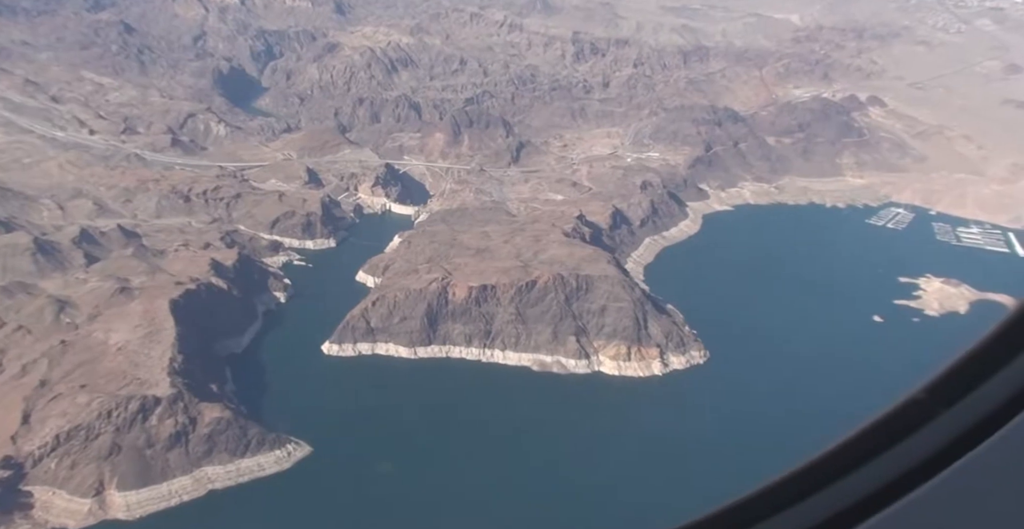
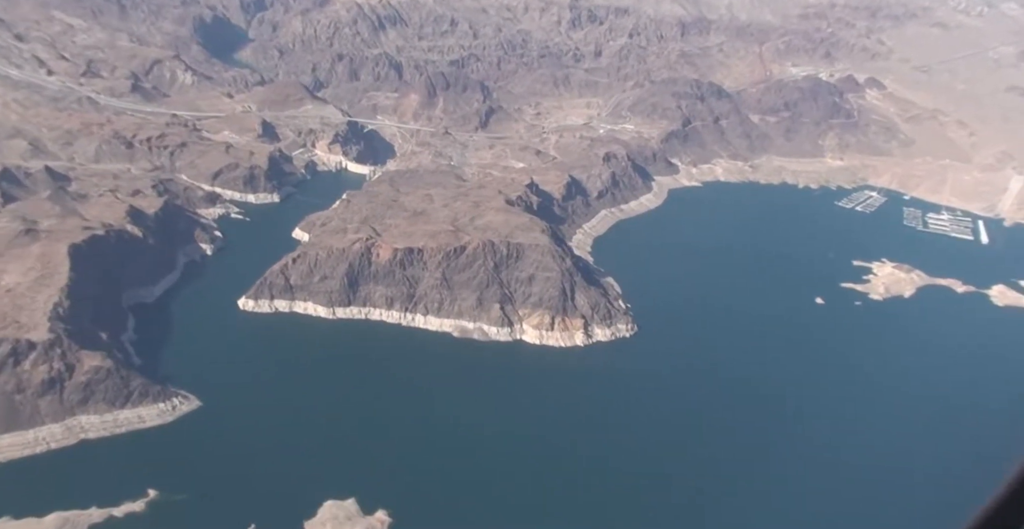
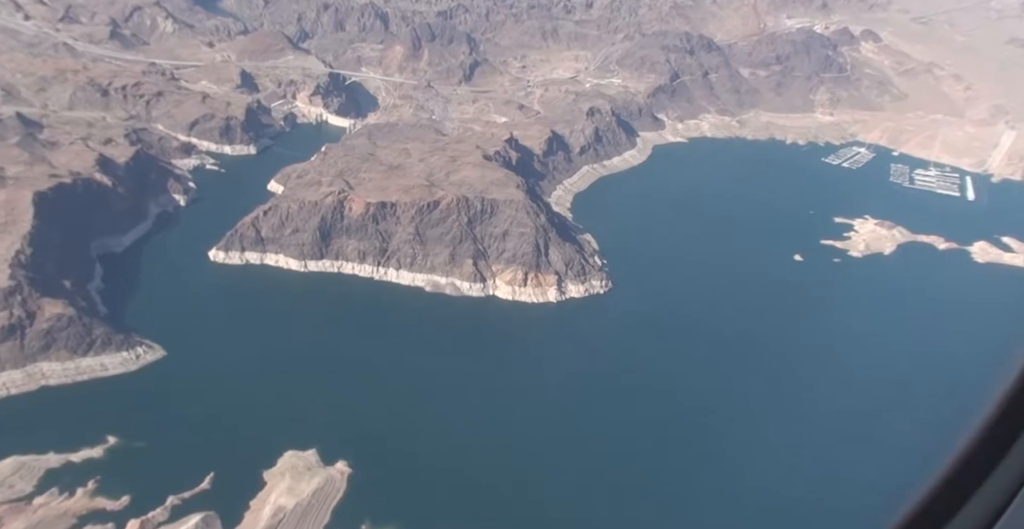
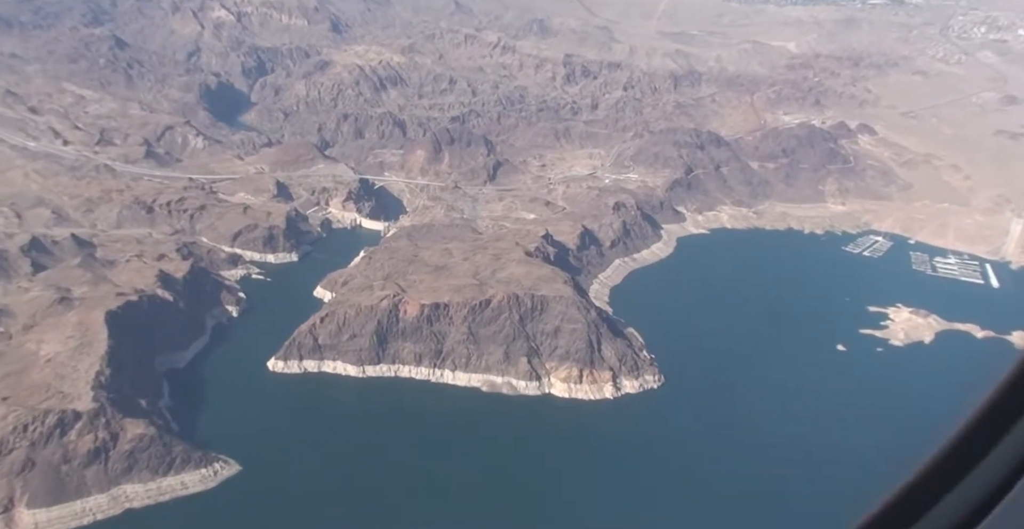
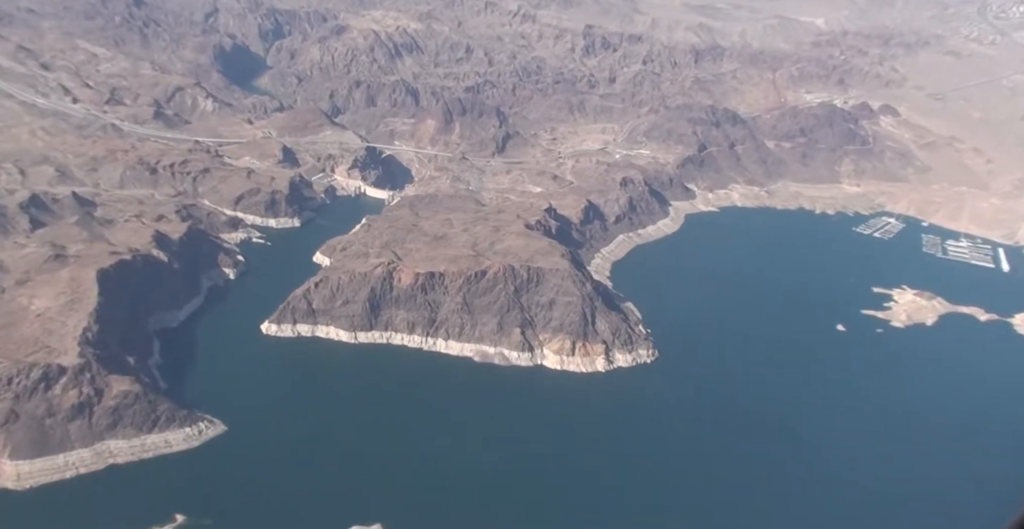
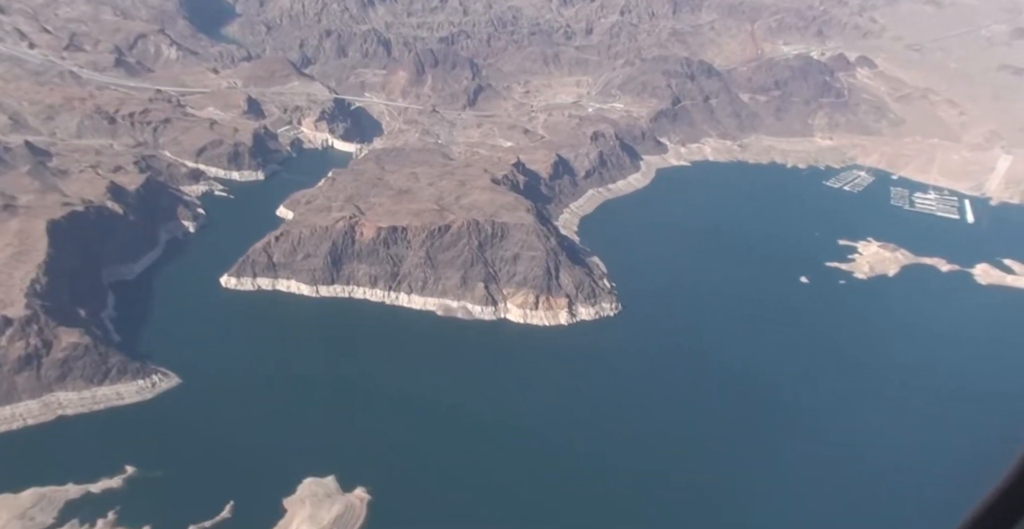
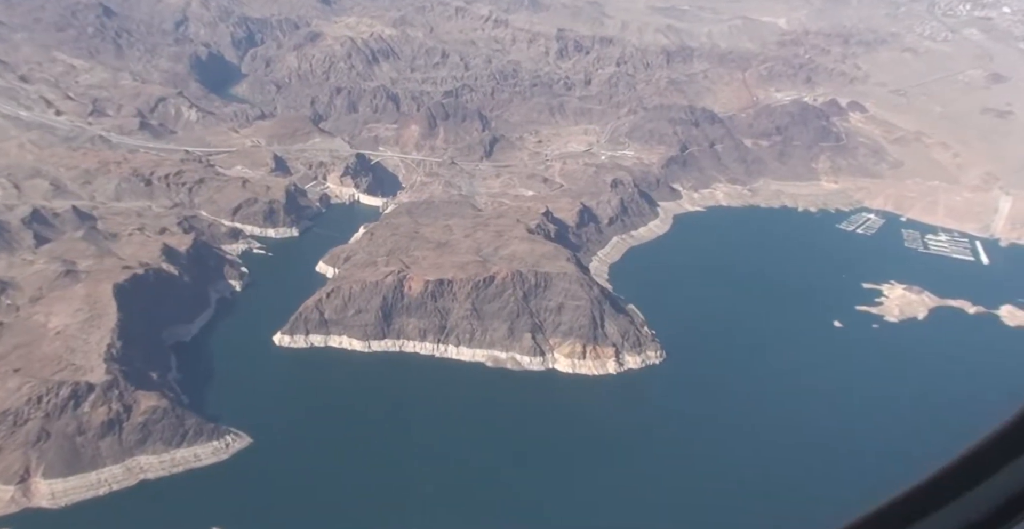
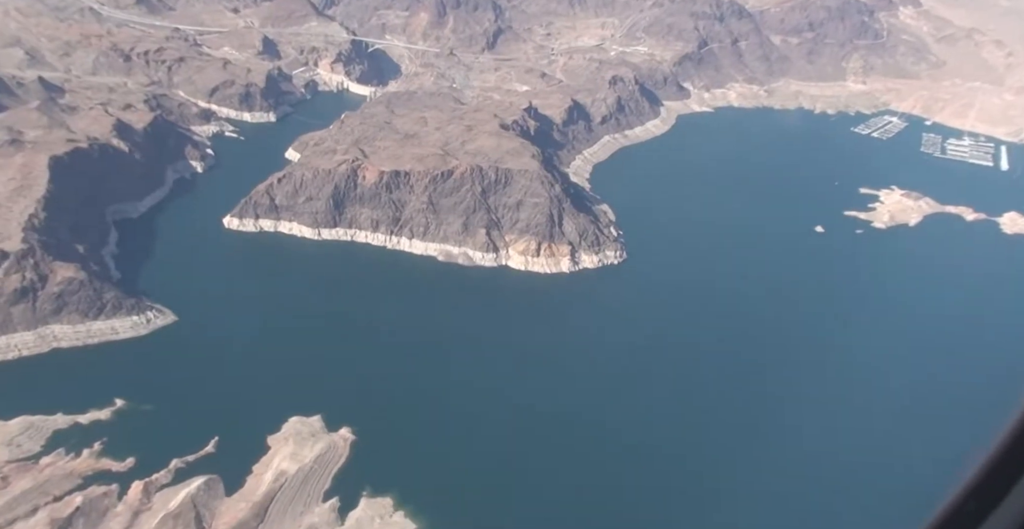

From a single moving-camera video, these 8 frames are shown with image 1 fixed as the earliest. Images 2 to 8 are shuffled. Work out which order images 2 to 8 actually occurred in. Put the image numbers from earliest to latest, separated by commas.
7, 4, 5, 2, 6, 3, 8
